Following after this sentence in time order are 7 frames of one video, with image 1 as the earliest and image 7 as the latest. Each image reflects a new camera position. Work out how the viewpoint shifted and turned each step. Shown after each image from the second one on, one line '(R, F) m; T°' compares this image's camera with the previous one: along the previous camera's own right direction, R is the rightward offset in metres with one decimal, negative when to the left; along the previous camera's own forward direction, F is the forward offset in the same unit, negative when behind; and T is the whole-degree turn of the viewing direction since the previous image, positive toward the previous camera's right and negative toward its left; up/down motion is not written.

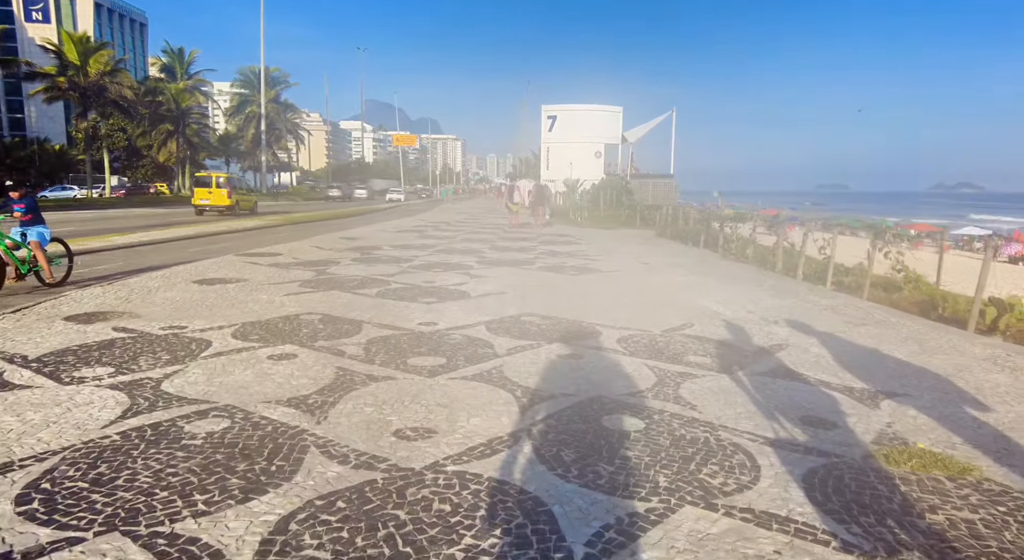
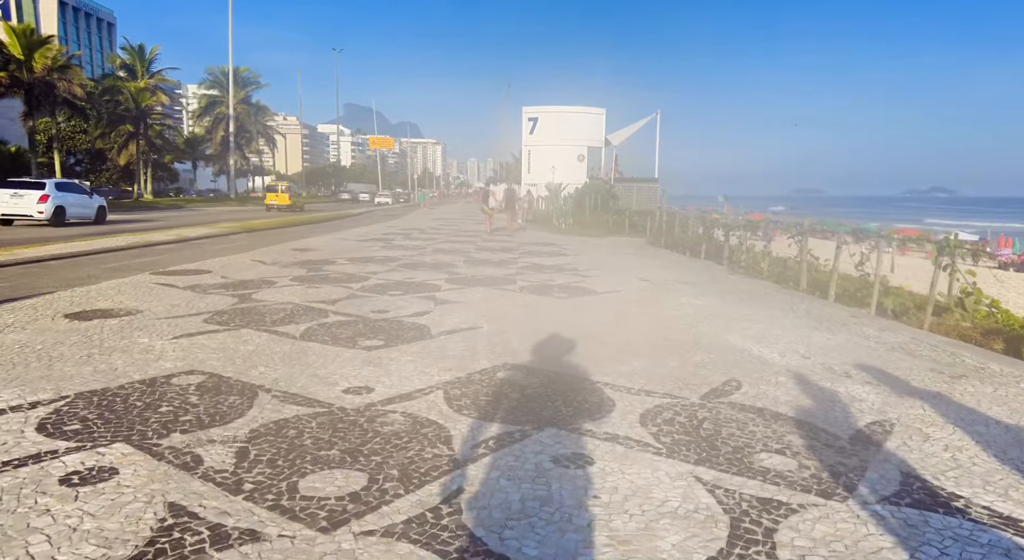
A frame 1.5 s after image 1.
(+0.1, +2.4) m; +2°
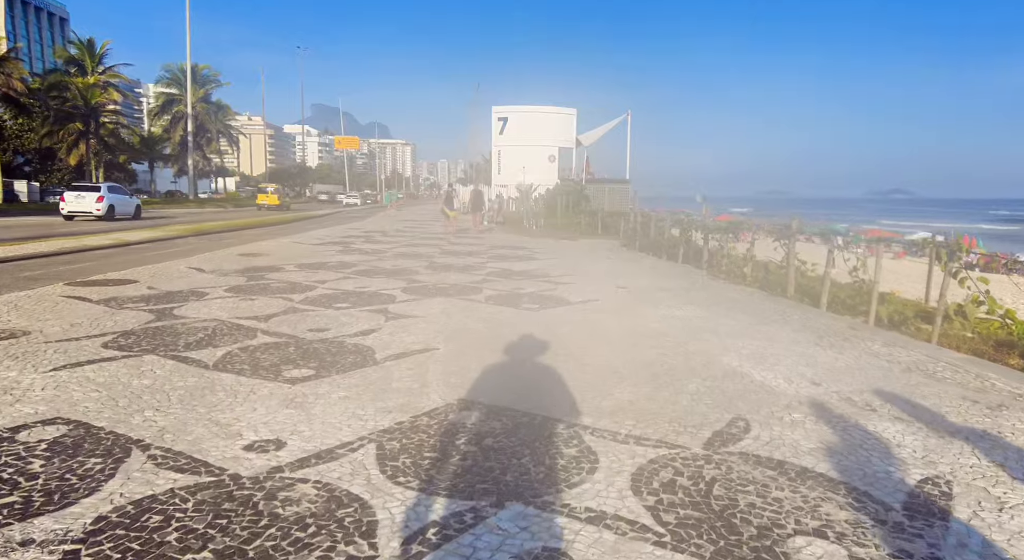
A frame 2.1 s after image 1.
(+0.1, +1.1) m; +2°
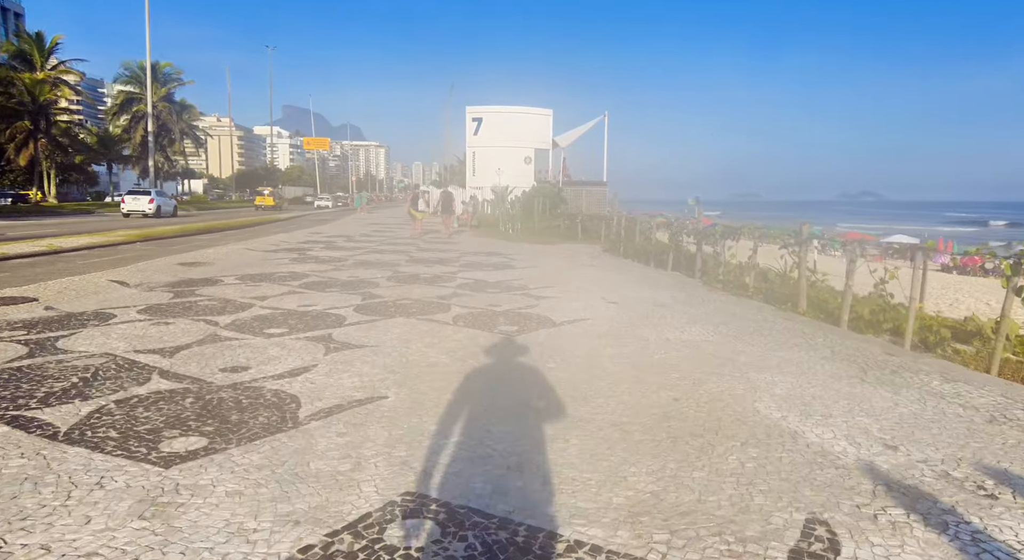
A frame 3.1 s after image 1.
(0.0, +1.6) m; +2°
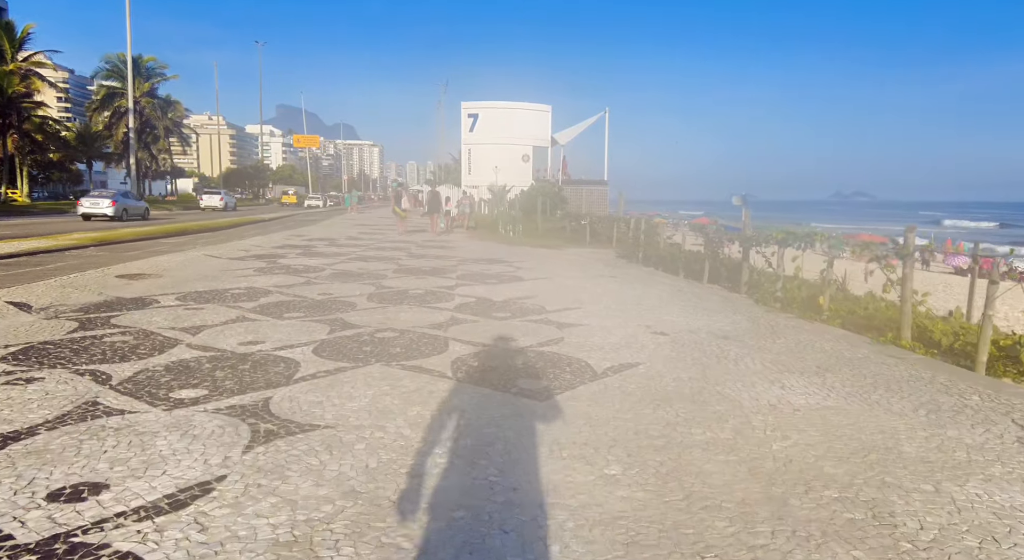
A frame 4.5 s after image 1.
(-0.3, +2.4) m; 0°
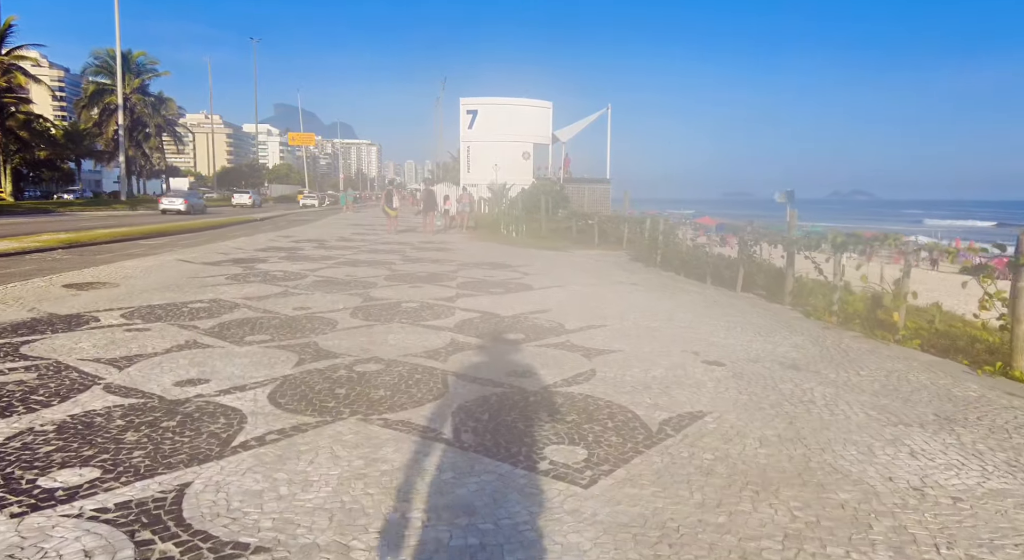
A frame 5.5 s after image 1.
(-0.2, +1.6) m; 0°
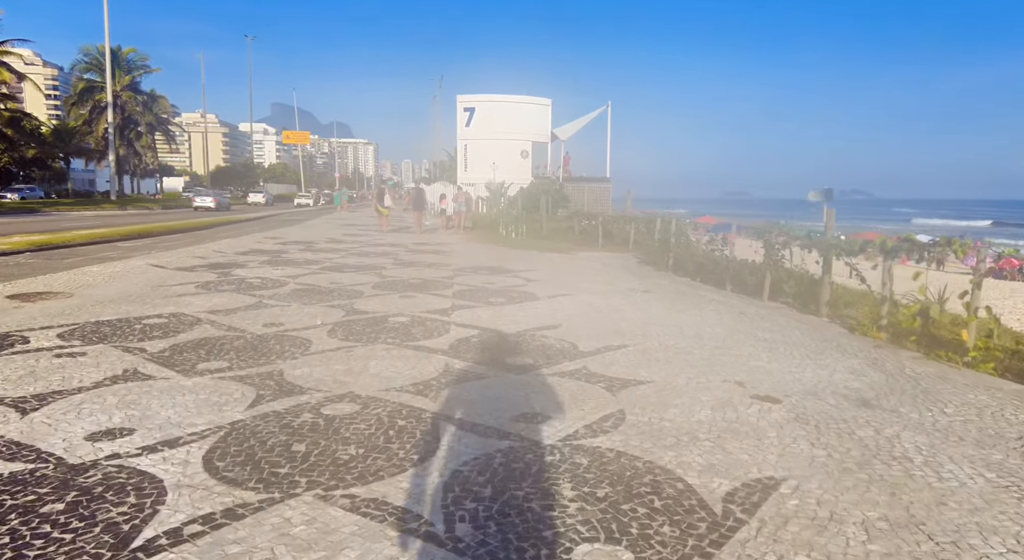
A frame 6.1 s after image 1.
(-0.1, +1.1) m; 0°
